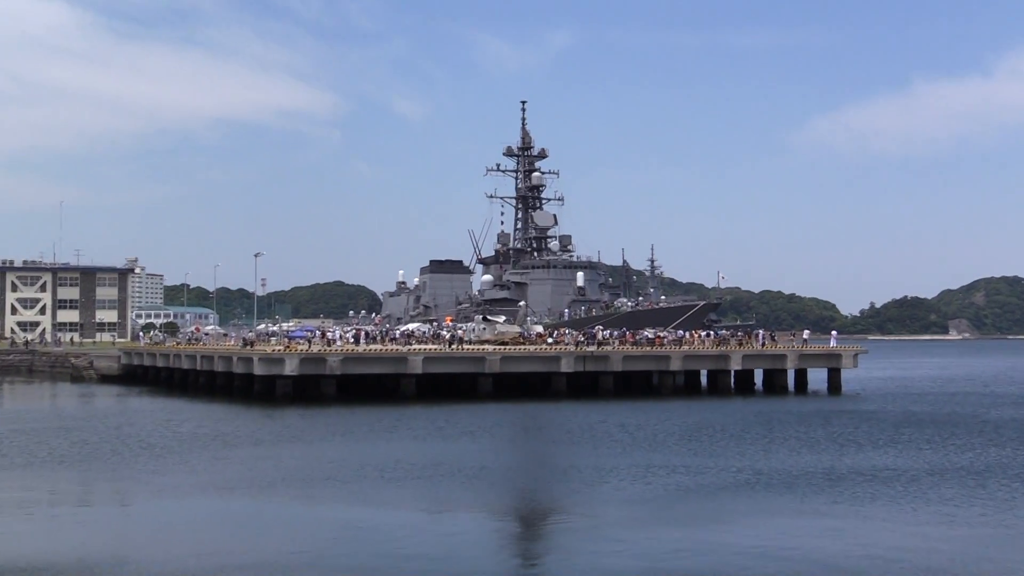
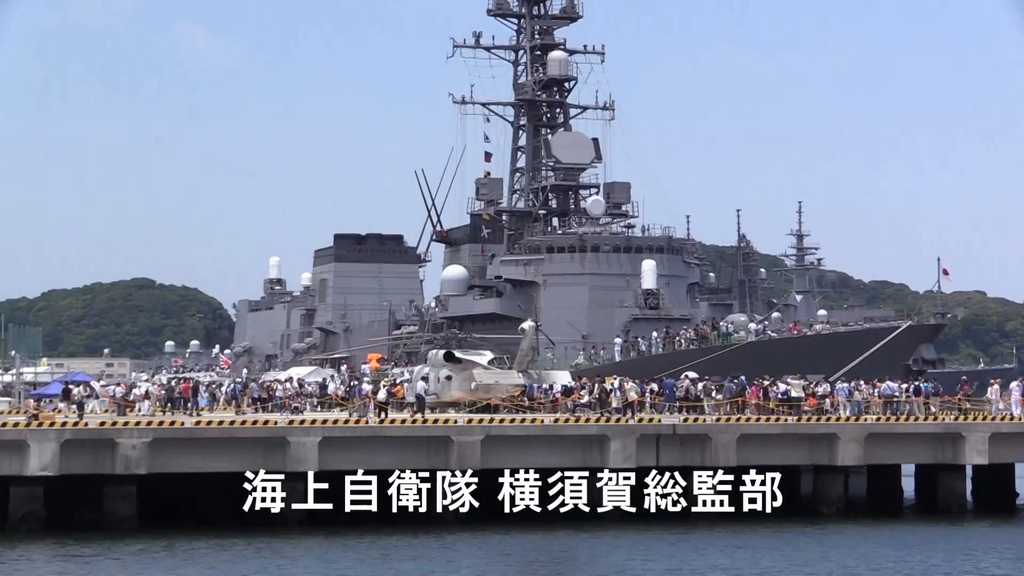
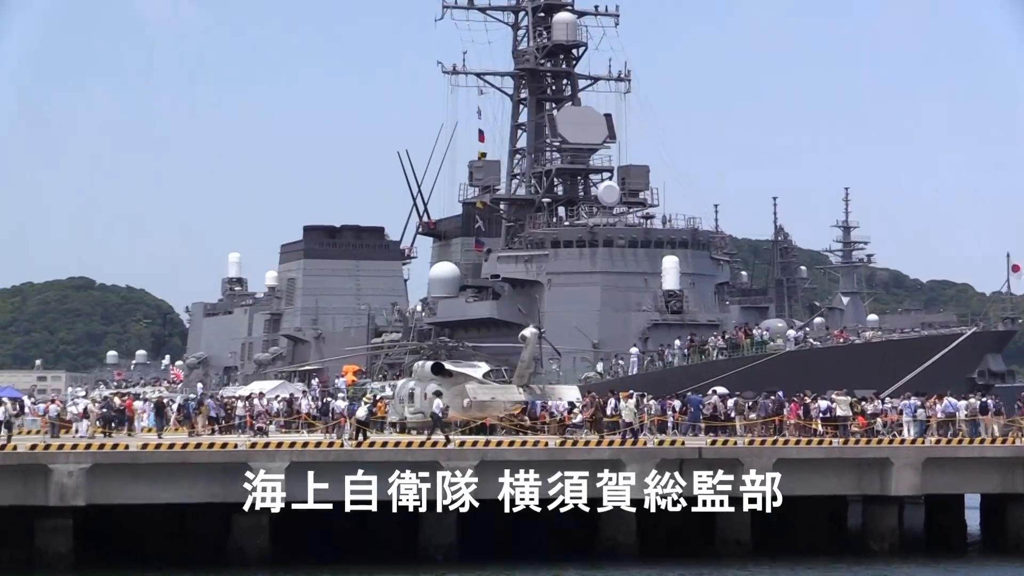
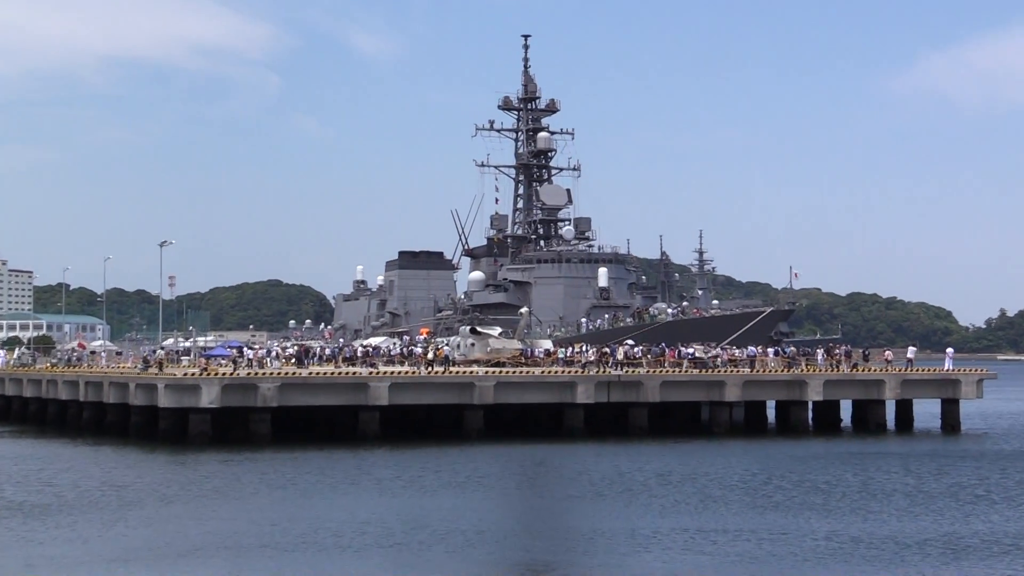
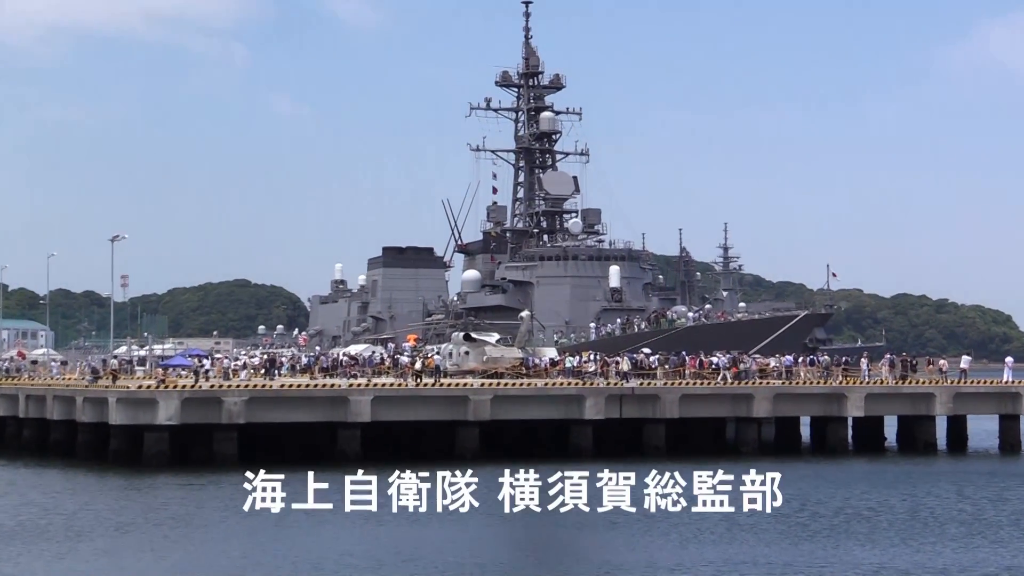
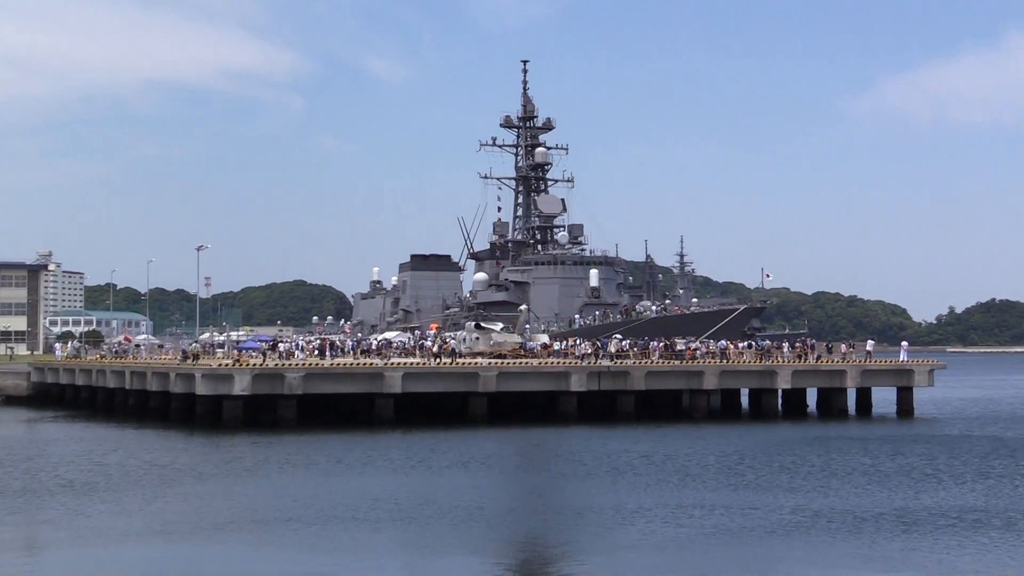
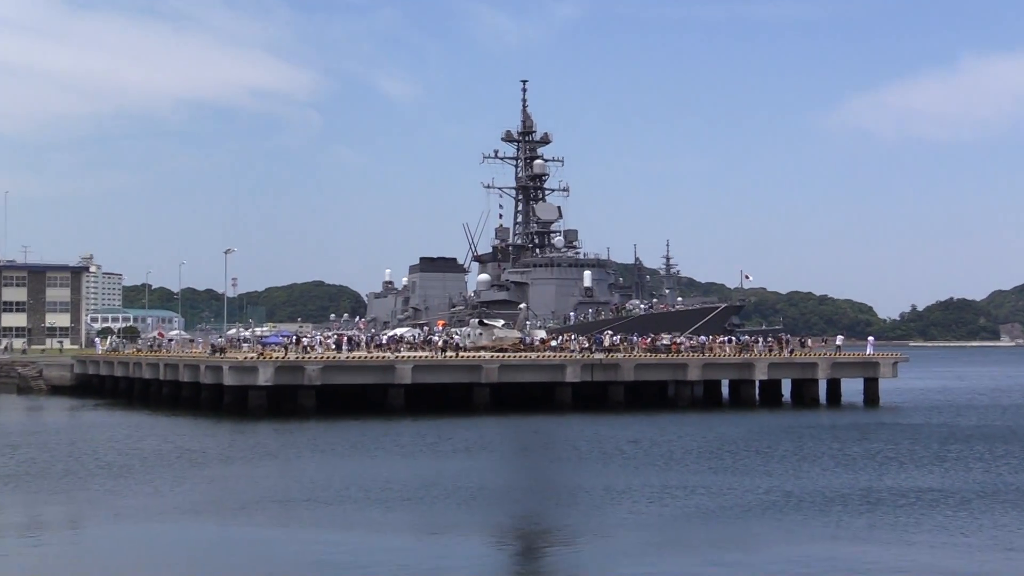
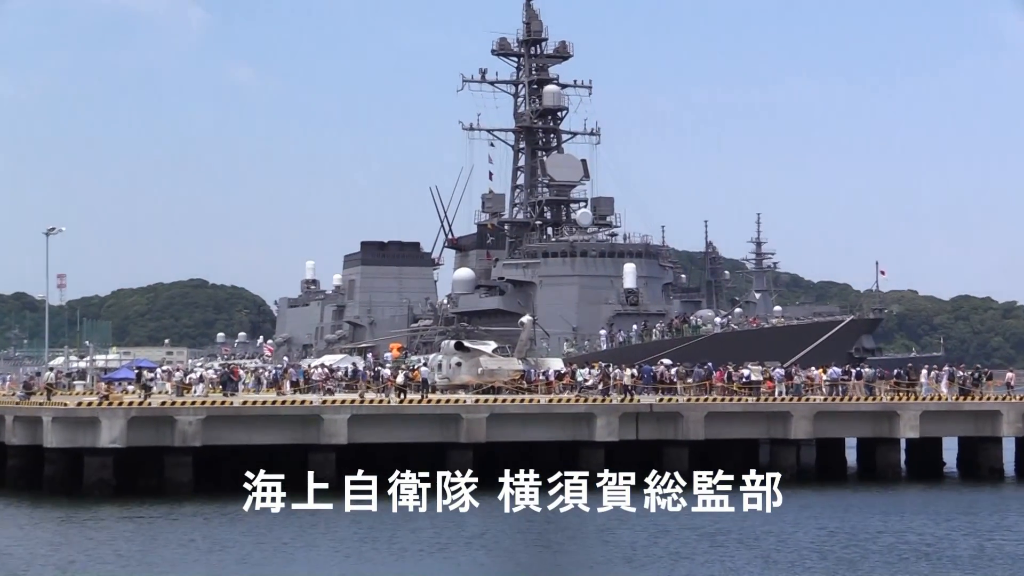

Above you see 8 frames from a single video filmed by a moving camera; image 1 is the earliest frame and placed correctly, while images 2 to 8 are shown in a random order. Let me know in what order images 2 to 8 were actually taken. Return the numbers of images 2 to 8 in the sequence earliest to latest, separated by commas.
7, 6, 4, 5, 8, 2, 3
